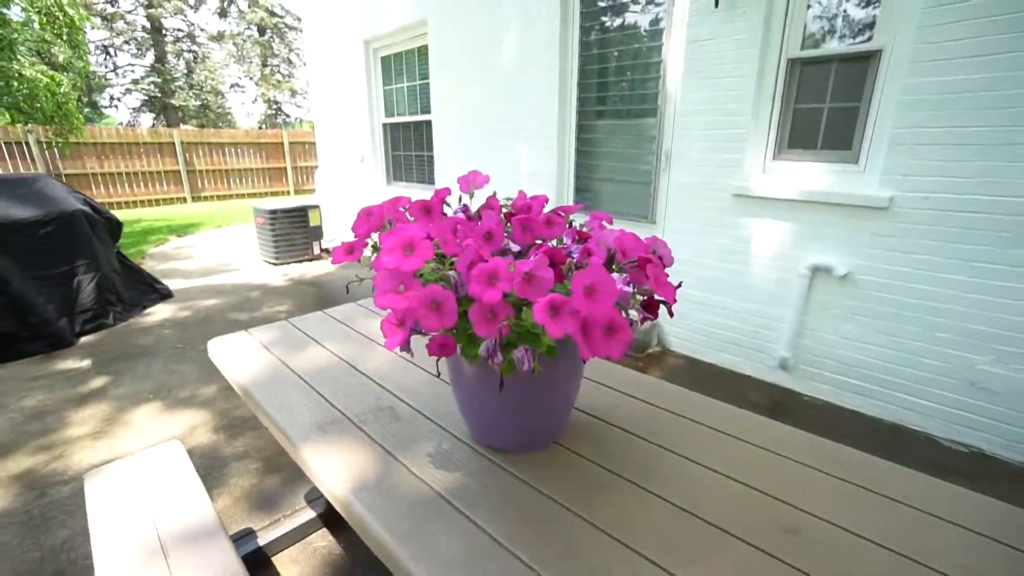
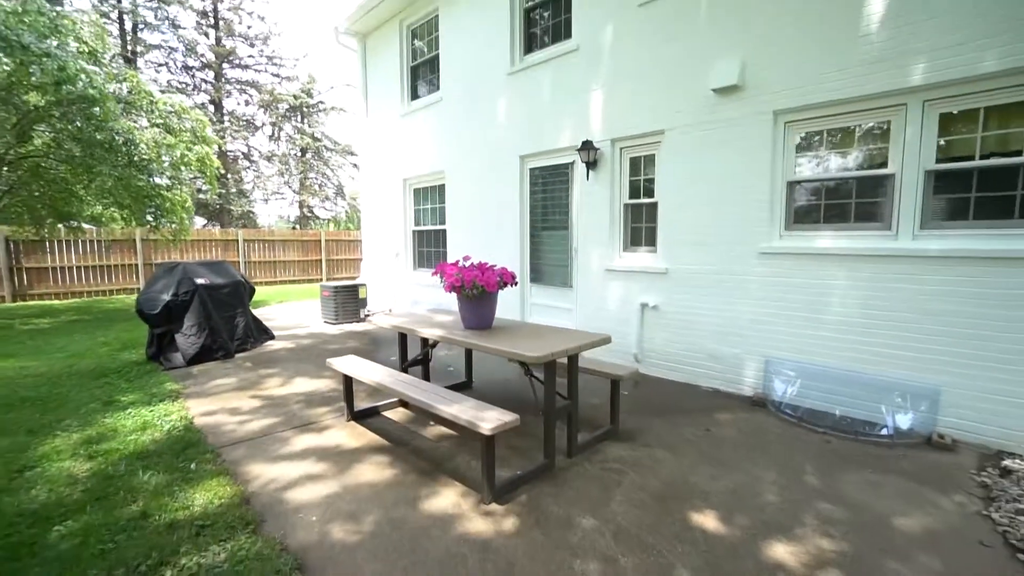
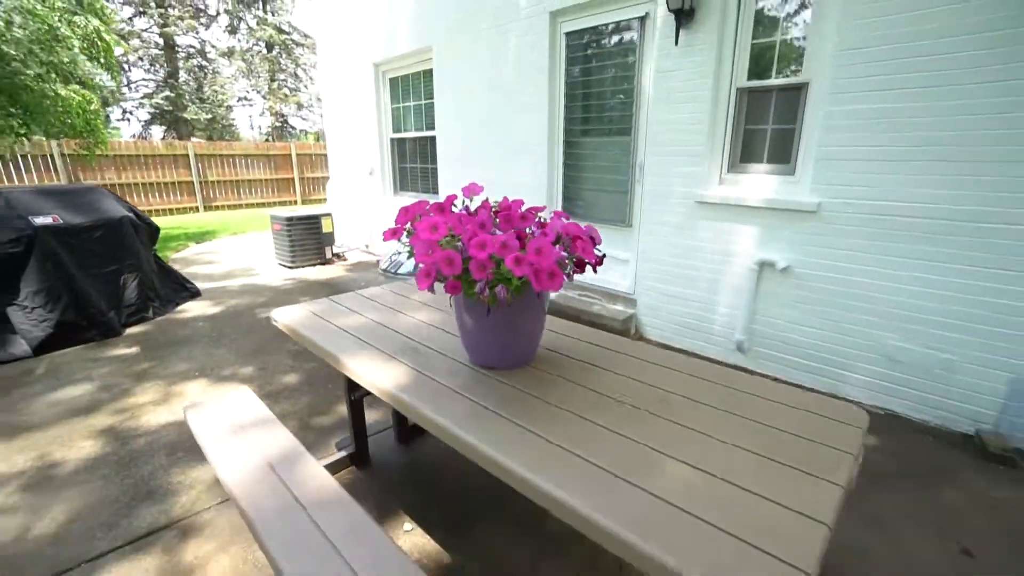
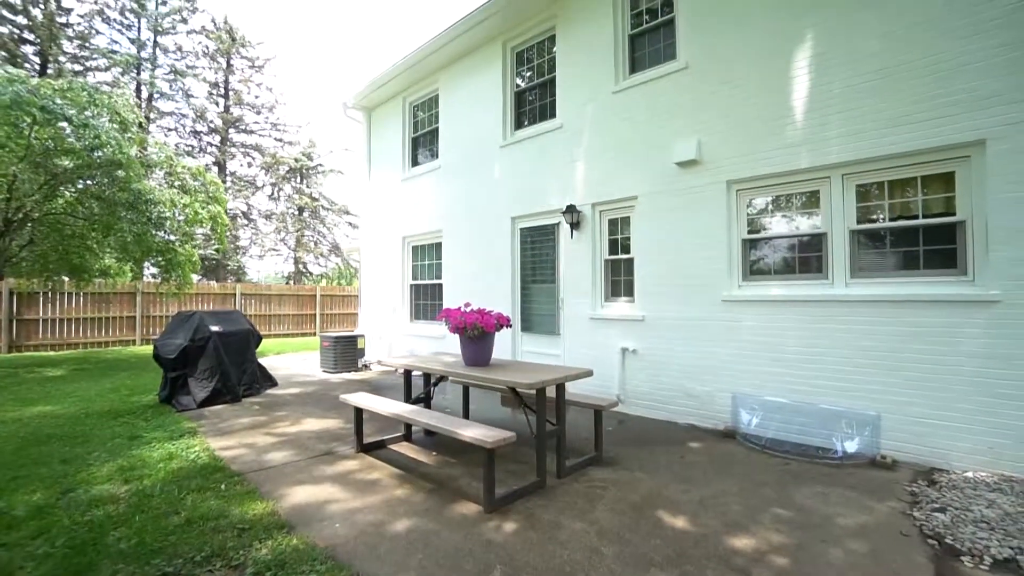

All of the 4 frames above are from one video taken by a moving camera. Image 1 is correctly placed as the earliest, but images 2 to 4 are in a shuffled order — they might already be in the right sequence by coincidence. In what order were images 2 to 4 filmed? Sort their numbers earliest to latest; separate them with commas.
3, 2, 4
